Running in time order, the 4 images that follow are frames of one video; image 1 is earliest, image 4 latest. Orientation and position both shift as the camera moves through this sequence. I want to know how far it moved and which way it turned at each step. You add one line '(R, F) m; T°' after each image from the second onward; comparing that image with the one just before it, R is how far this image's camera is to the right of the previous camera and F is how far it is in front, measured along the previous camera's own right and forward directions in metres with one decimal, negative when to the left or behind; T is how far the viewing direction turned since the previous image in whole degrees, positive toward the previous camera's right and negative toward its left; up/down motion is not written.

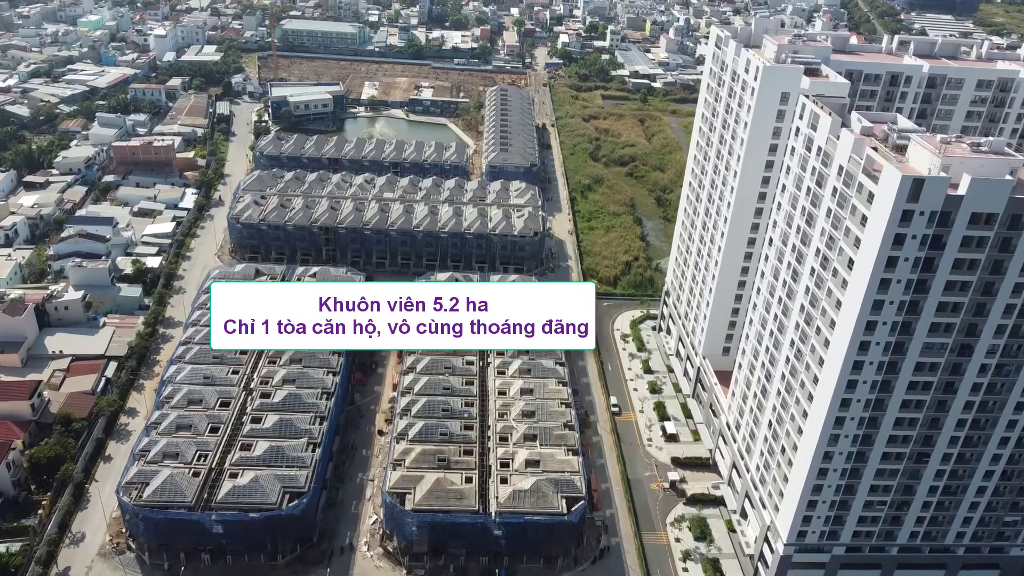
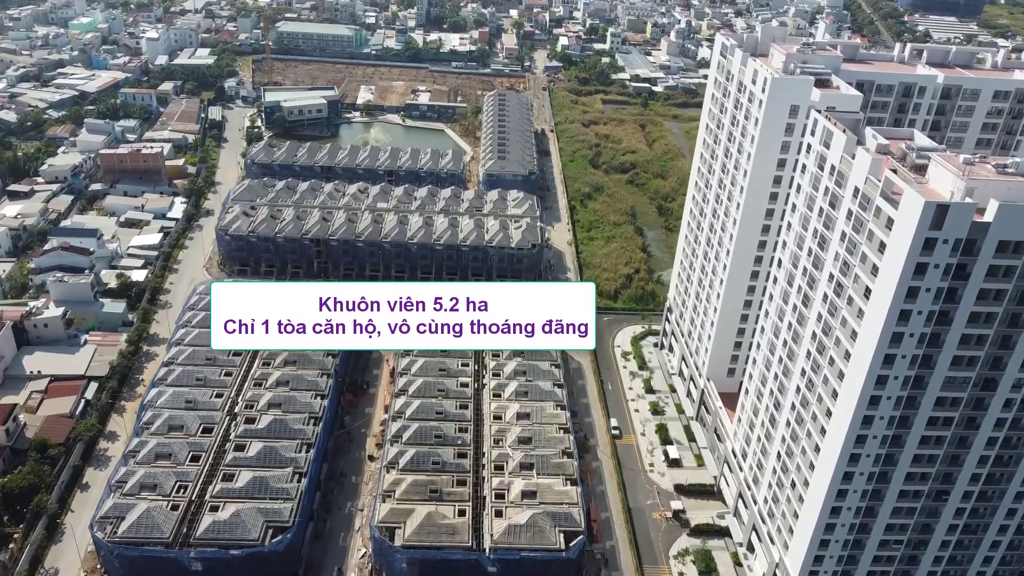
(+0.2, +2.0) m; 0°
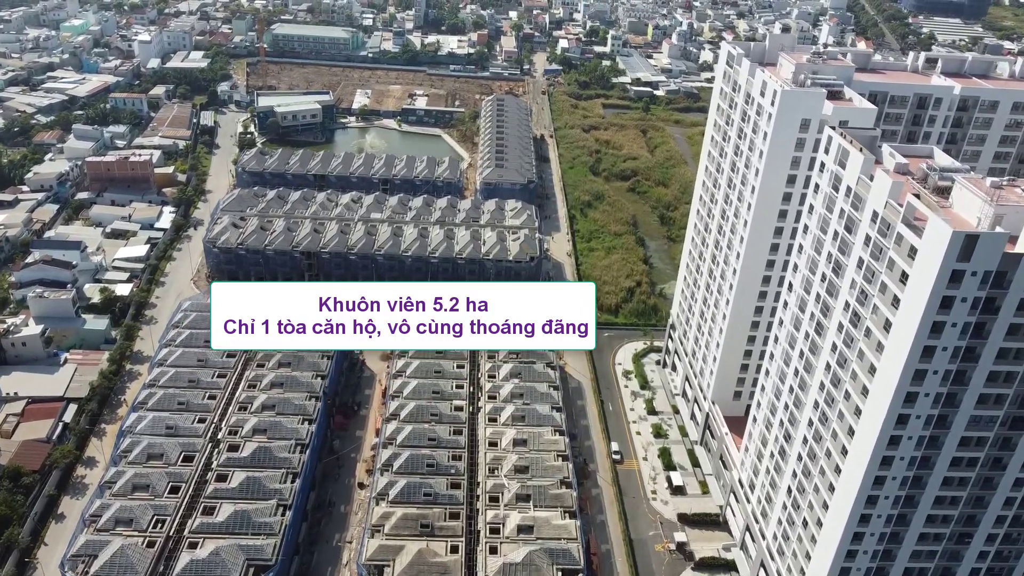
(+0.2, +2.0) m; 0°
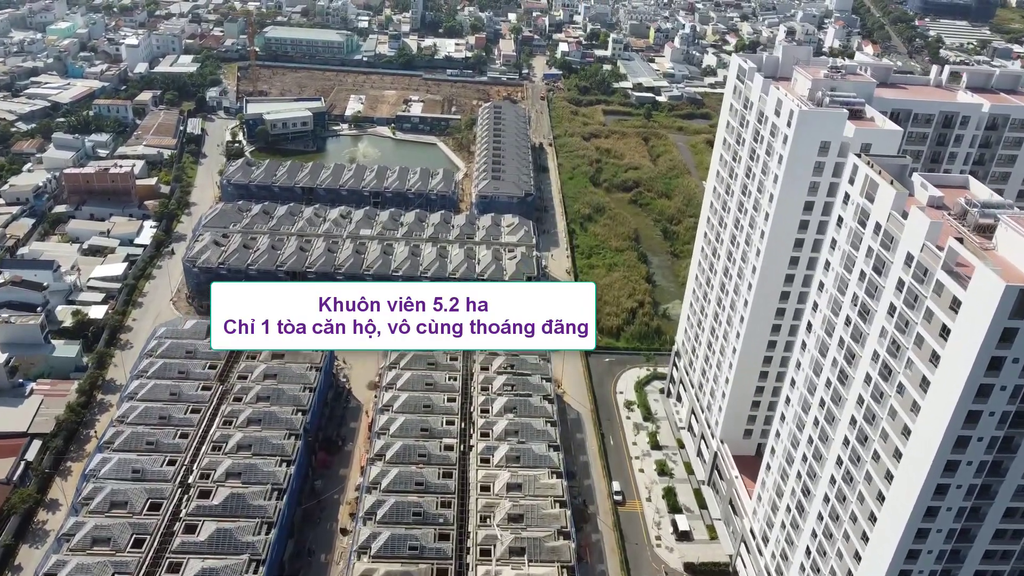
(+0.3, +3.1) m; 0°
